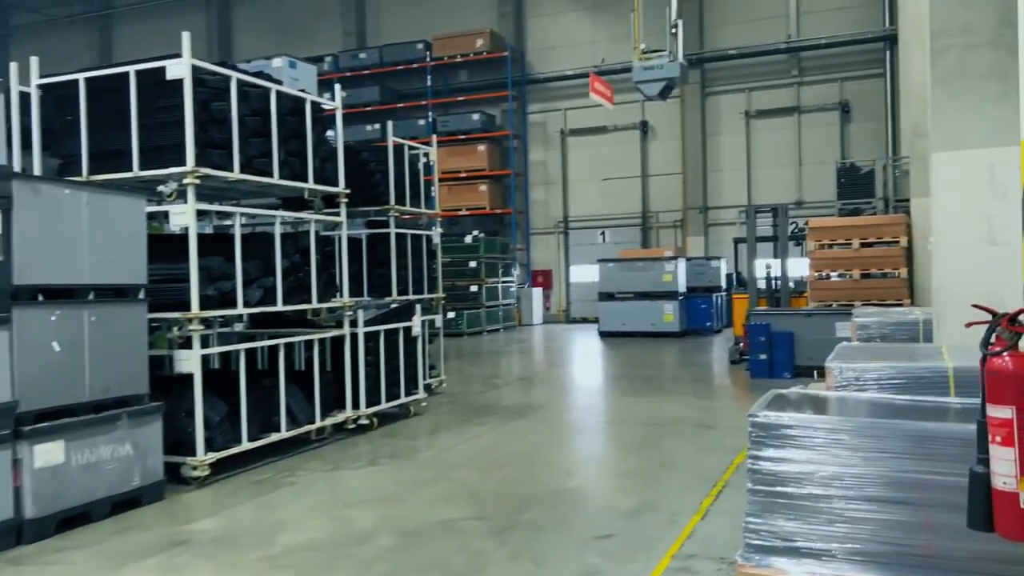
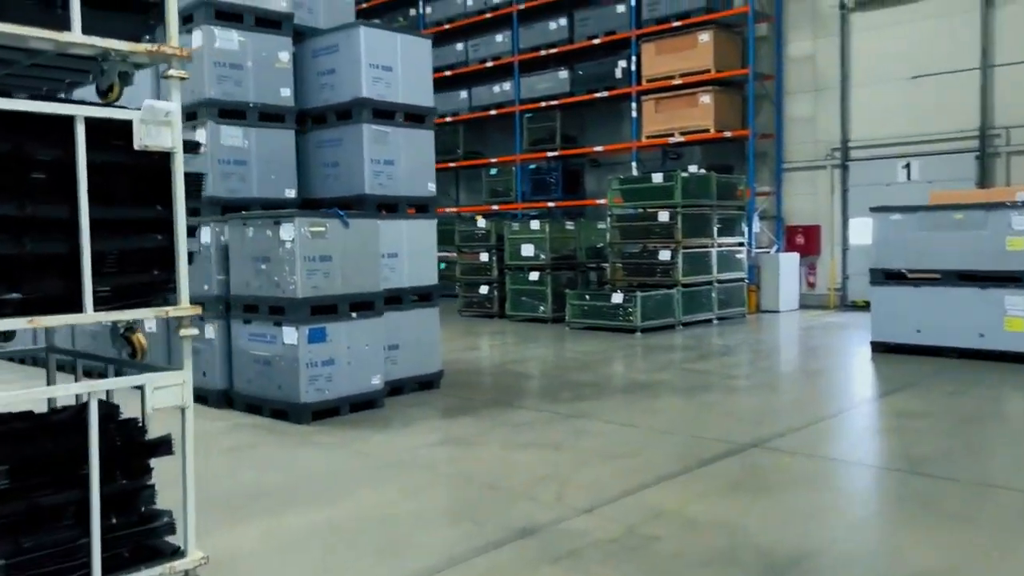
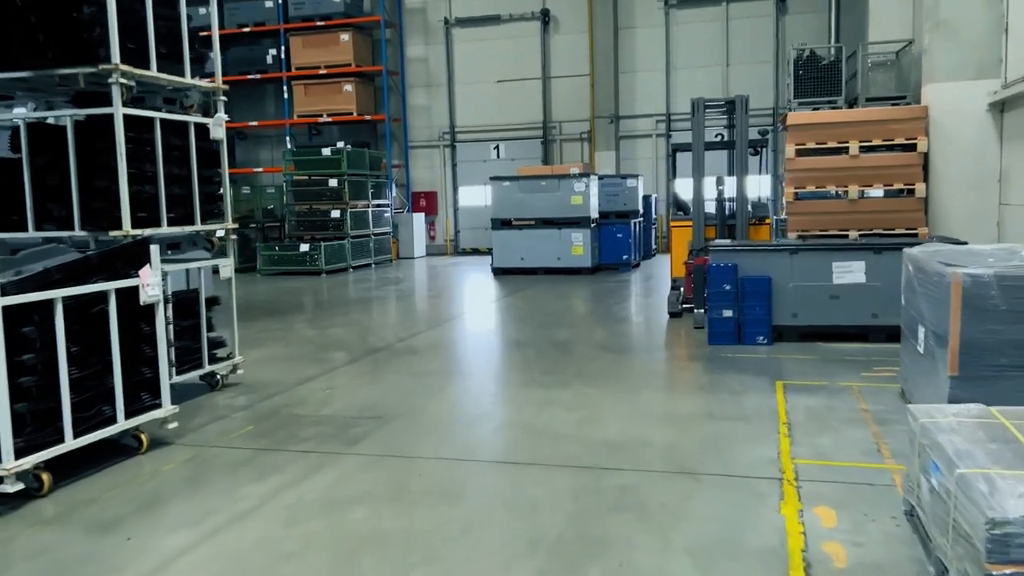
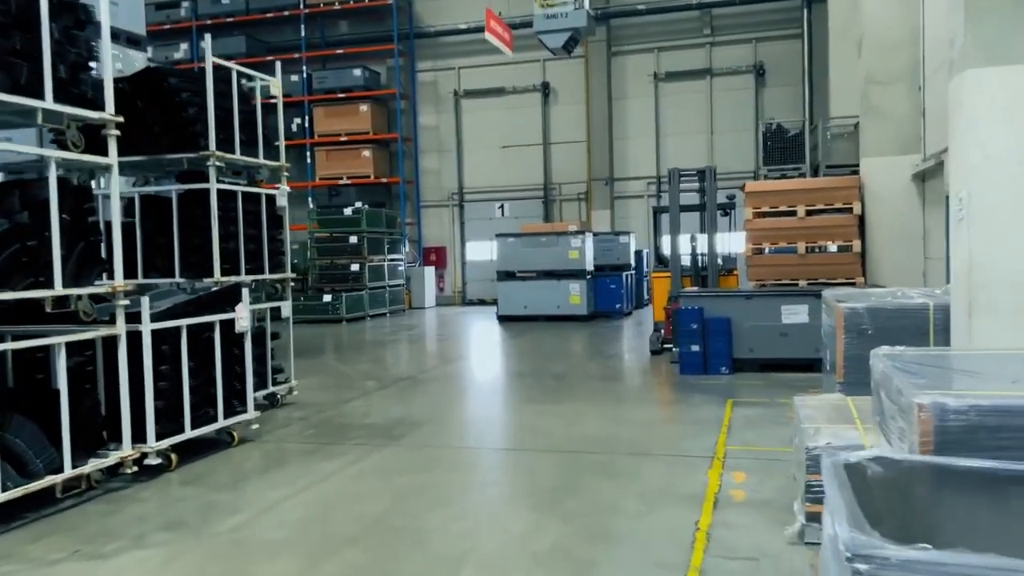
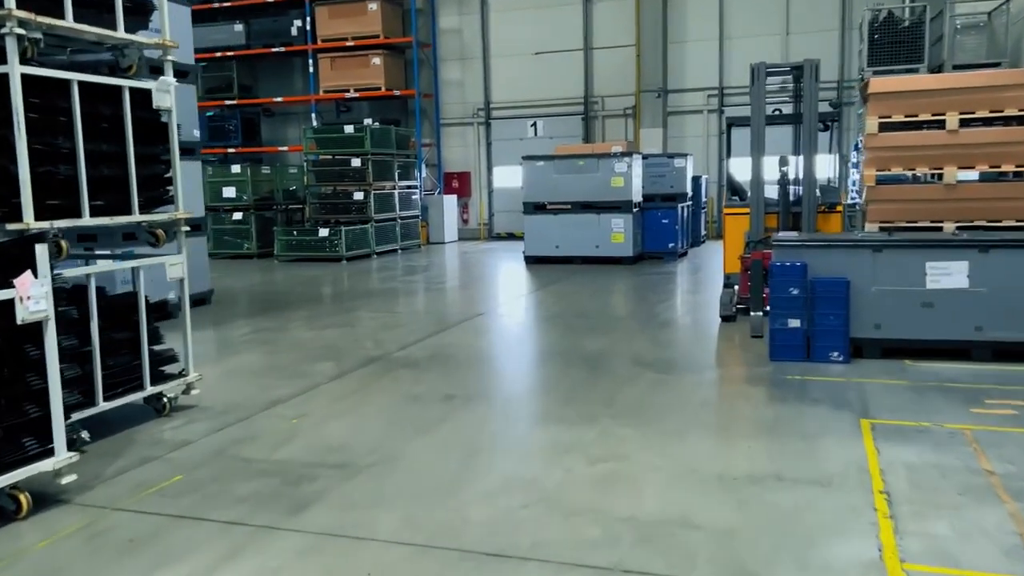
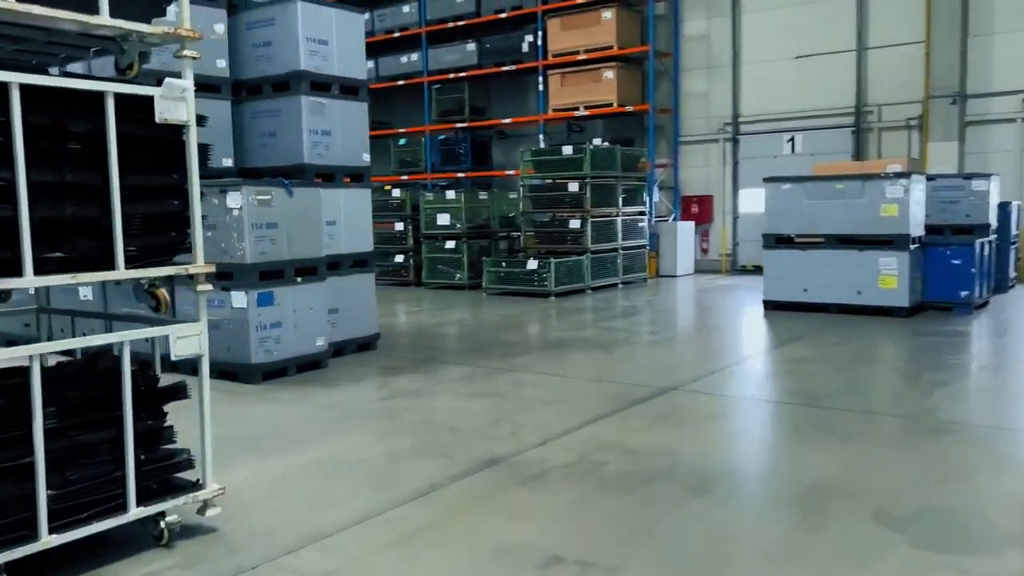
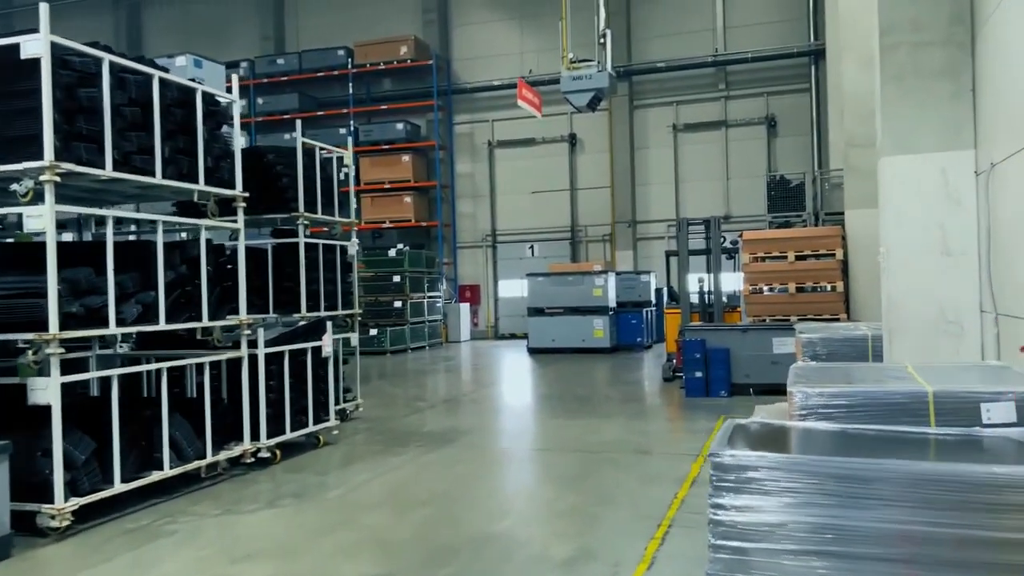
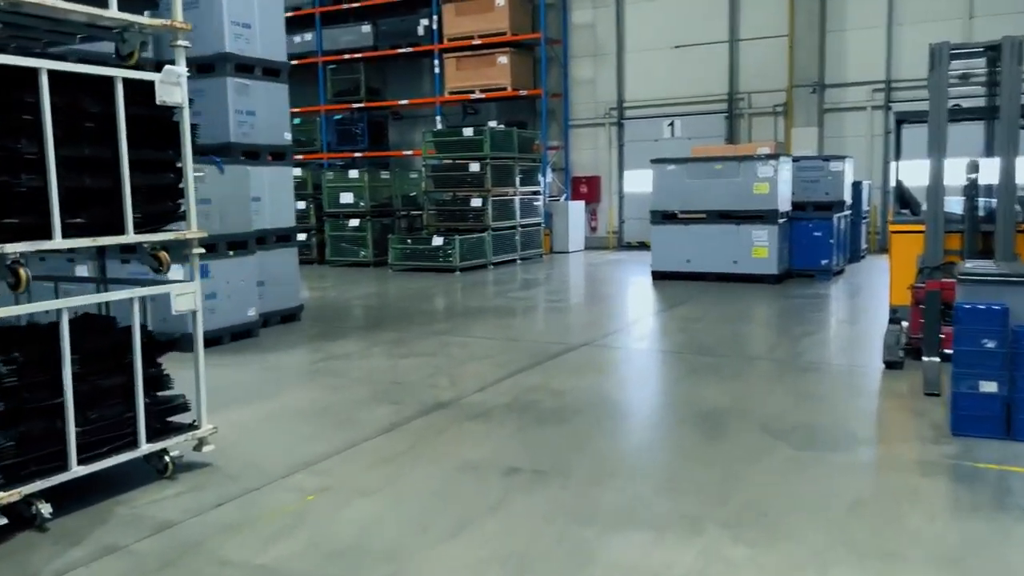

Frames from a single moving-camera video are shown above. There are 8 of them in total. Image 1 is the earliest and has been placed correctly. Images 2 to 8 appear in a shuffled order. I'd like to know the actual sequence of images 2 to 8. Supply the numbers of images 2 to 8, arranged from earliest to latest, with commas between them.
7, 4, 3, 5, 8, 6, 2
